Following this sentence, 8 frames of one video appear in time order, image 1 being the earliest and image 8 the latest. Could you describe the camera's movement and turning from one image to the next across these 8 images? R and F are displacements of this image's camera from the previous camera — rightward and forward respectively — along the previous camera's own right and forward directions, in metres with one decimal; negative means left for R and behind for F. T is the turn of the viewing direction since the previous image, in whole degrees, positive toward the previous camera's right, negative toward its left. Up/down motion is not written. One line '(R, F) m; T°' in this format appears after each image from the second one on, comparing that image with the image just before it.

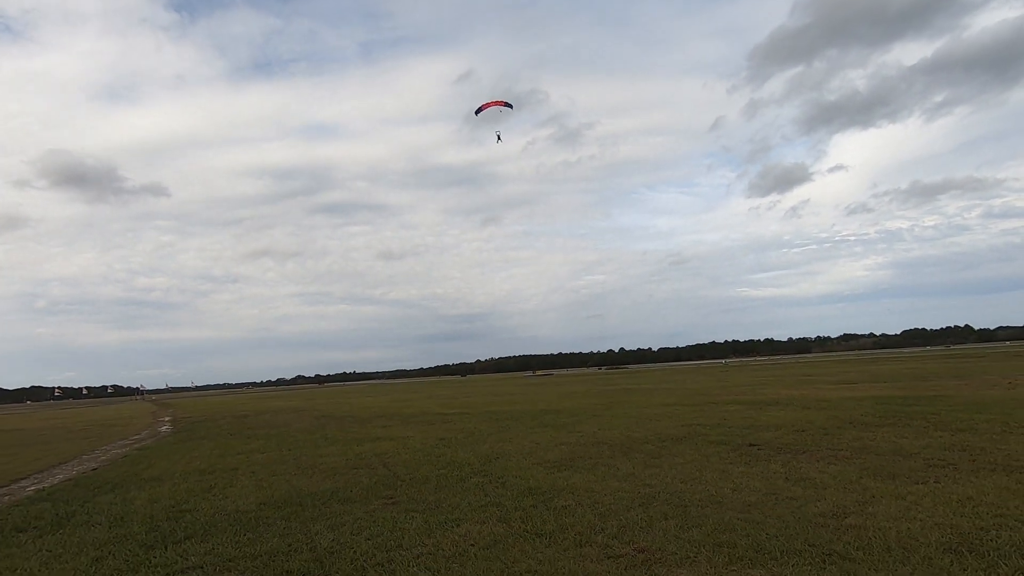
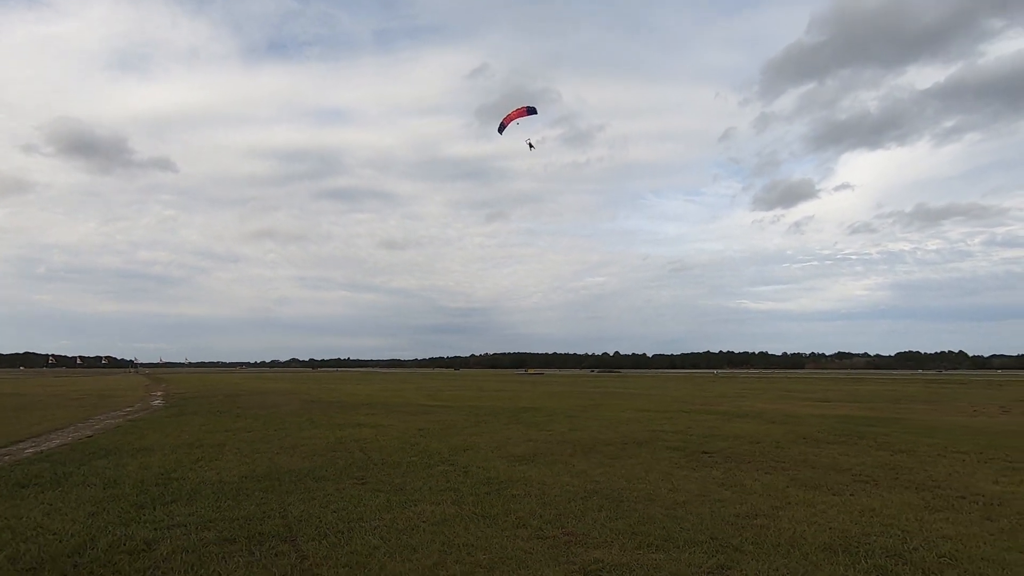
(+0.7, -1.2) m; 0°
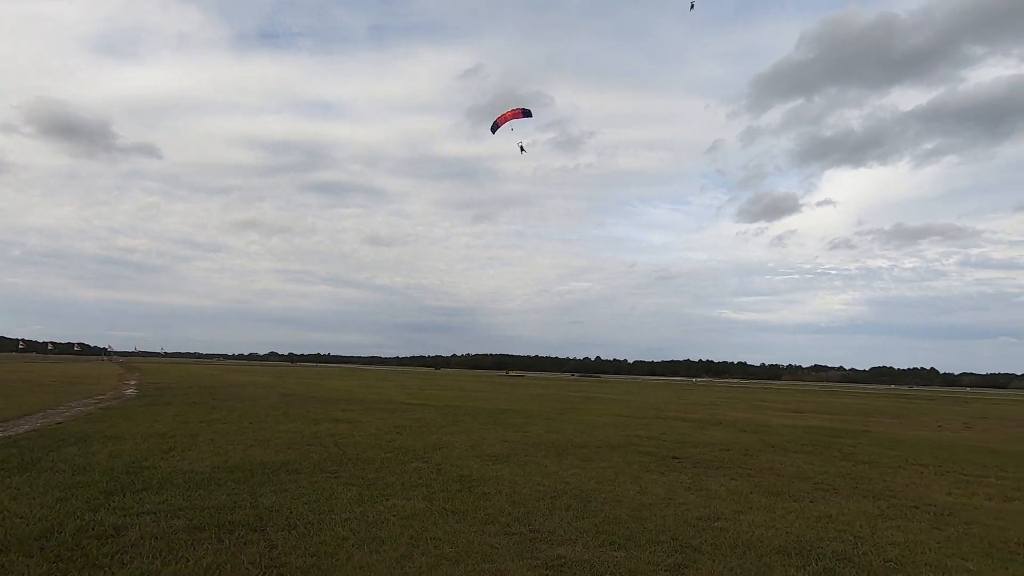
(+0.1, -0.3) m; +2°
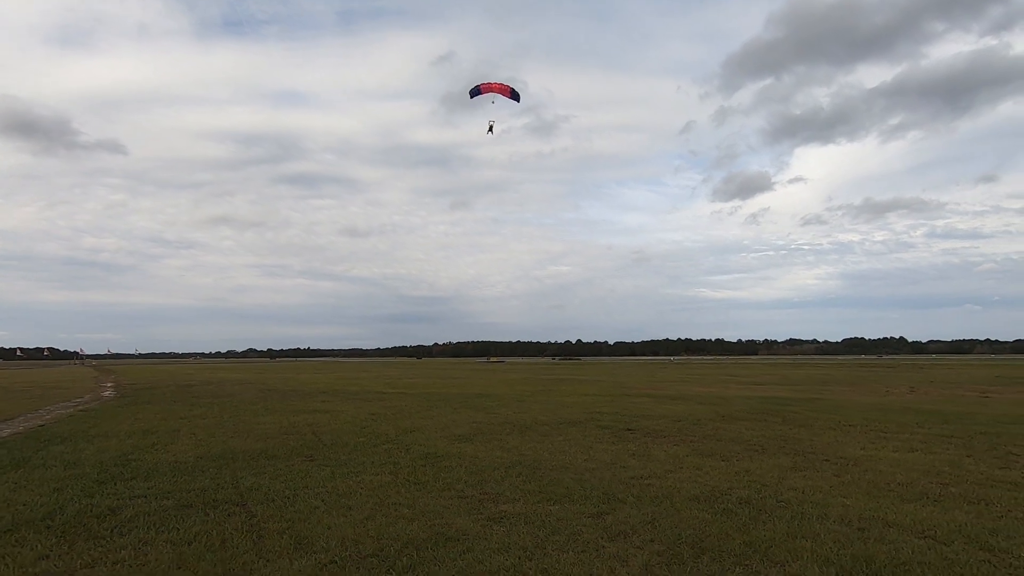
(+0.6, -1.4) m; +2°
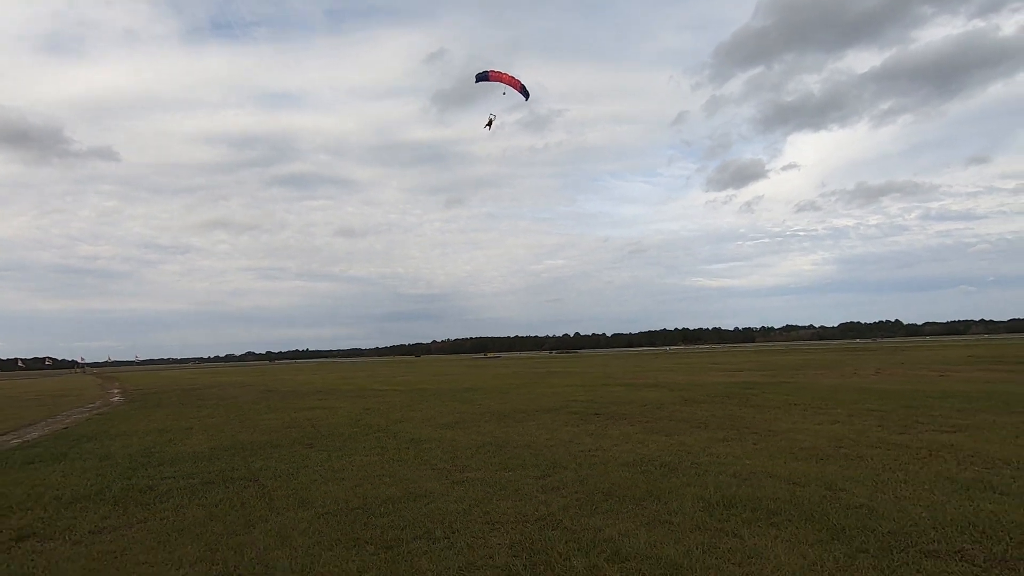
(+0.9, -2.4) m; 0°
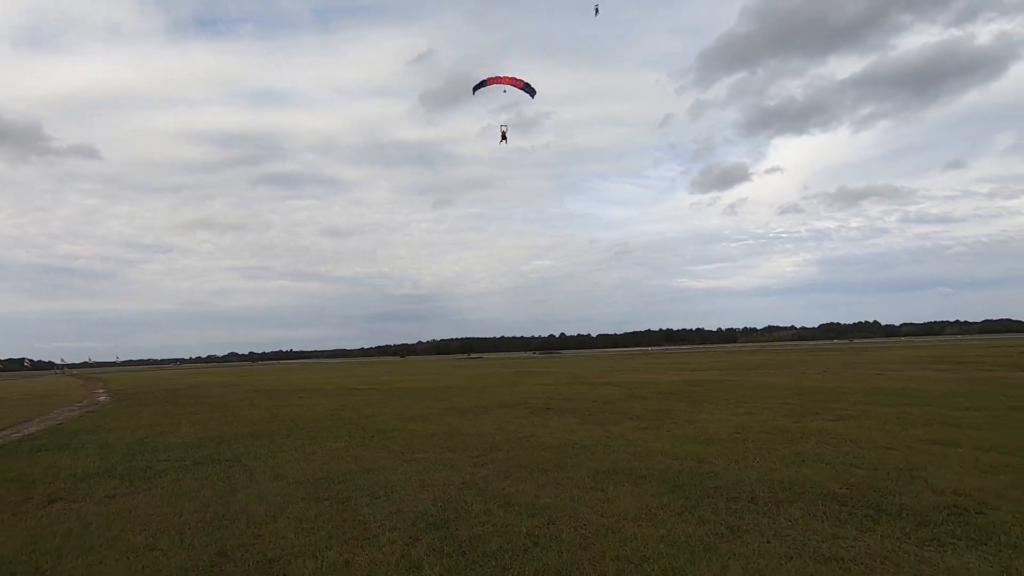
(+1.1, -2.6) m; +1°
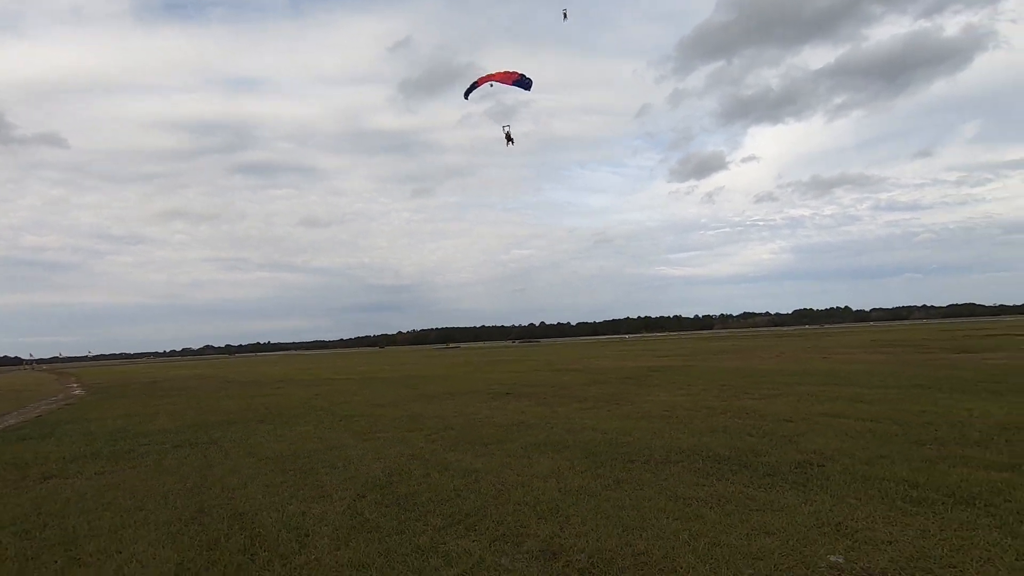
(+0.8, -1.8) m; +2°
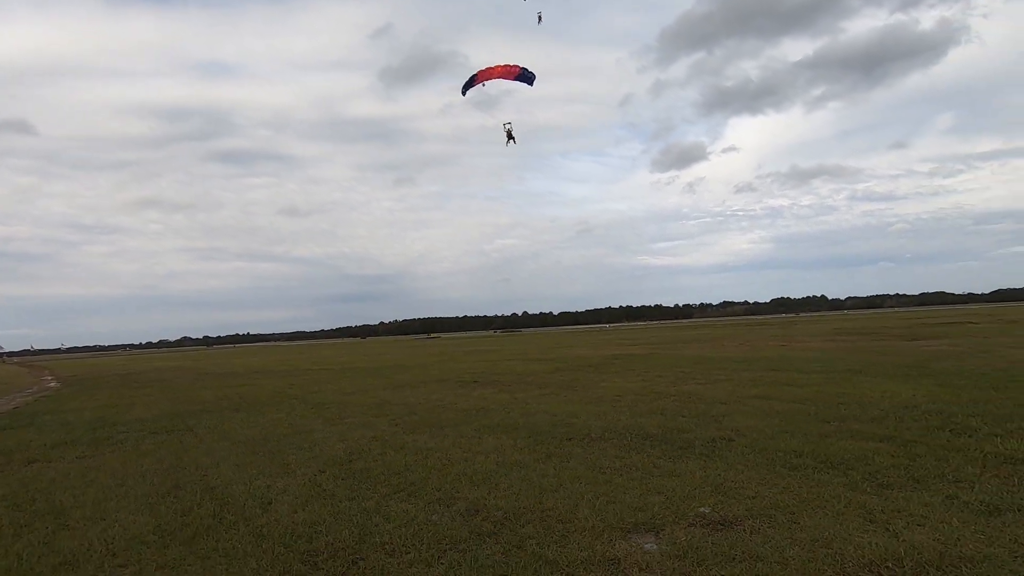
(+0.7, -1.2) m; +2°
